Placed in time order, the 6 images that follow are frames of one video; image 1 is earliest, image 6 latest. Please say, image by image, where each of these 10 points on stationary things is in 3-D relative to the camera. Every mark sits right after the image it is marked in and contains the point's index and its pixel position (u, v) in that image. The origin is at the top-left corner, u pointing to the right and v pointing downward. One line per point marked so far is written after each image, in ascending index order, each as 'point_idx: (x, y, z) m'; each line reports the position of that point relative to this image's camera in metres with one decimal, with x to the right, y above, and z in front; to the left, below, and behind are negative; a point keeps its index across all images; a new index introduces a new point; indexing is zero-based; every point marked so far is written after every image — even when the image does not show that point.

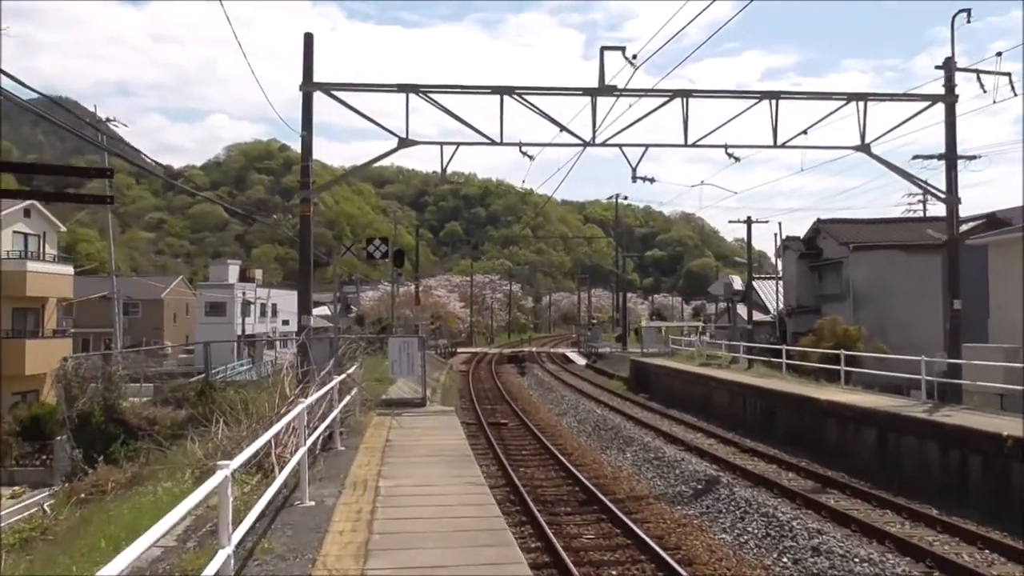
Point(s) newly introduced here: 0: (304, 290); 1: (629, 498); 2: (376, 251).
0: (-2.9, 0.0, +13.1) m
1: (+1.4, -2.6, +11.5) m
2: (-2.3, +0.8, +15.6) m
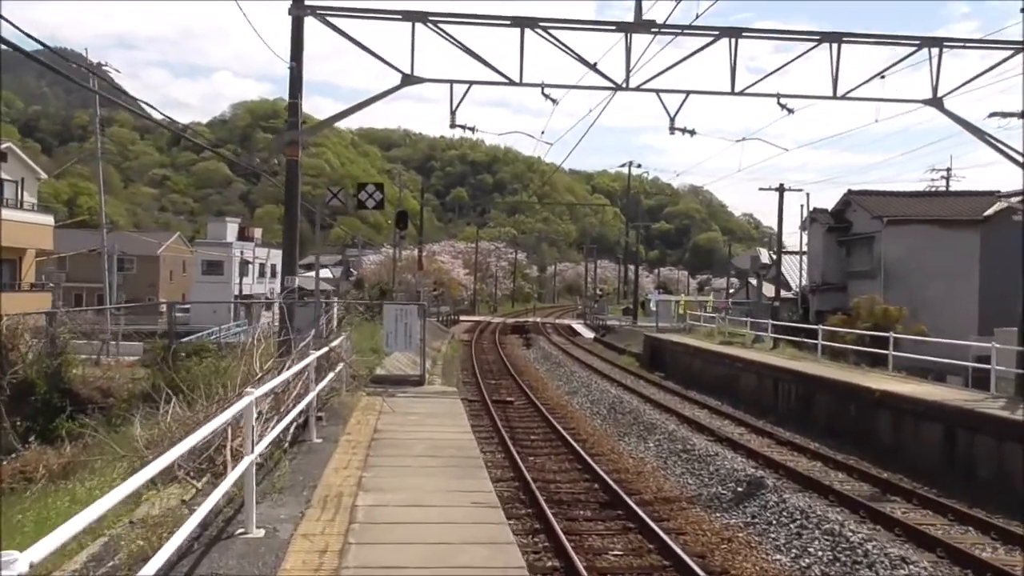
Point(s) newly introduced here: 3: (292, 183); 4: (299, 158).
0: (-2.7, +0.5, +11.4) m
1: (+1.5, -2.2, +9.8) m
2: (-2.1, +1.4, +13.8) m
3: (-2.6, +1.2, +11.3) m
4: (-2.6, +1.6, +11.6) m
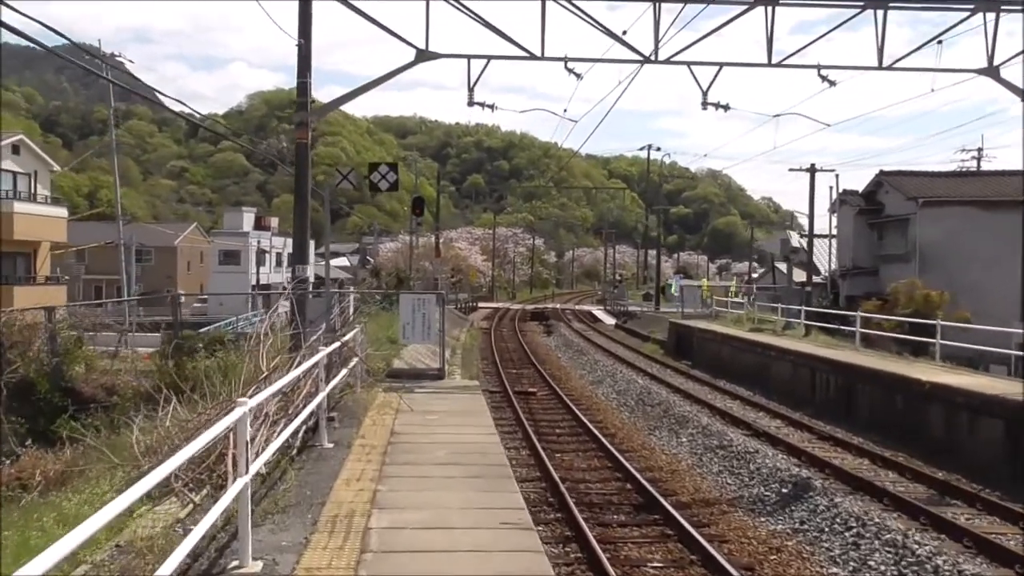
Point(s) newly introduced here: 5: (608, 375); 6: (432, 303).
0: (-2.4, +0.6, +10.7) m
1: (+1.8, -2.1, +9.2) m
2: (-1.8, +1.5, +13.2) m
3: (-2.4, +1.4, +10.7) m
4: (-2.4, +1.7, +11.0) m
5: (+1.9, -1.8, +18.9) m
6: (-1.1, -0.2, +12.5) m
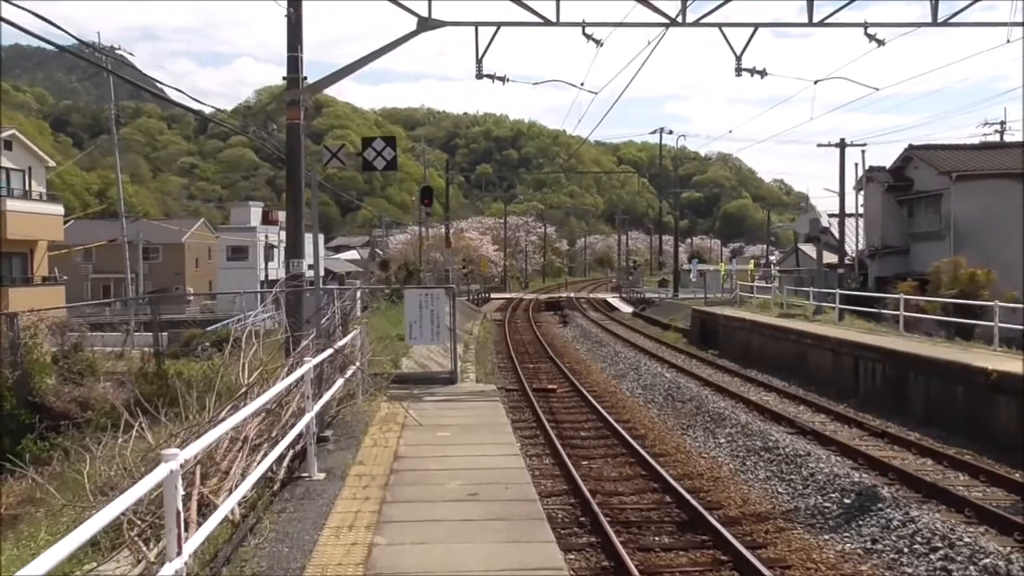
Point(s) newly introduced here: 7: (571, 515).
0: (-2.3, +0.7, +9.6) m
1: (+2.0, -2.0, +8.0) m
2: (-1.6, +1.6, +12.1) m
3: (-2.2, +1.4, +9.6) m
4: (-2.2, +1.8, +9.9) m
5: (+2.3, -1.5, +17.8) m
6: (-0.9, -0.1, +11.4) m
7: (+0.5, -1.9, +7.9) m
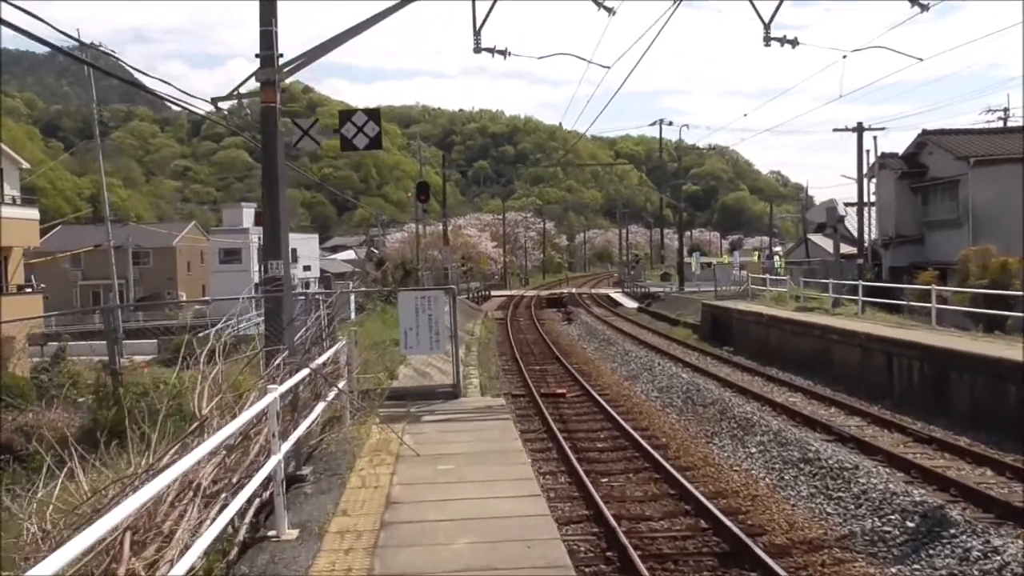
0: (-2.2, +0.6, +8.6) m
1: (+2.1, -1.9, +7.0) m
2: (-1.6, +1.6, +11.0) m
3: (-2.2, +1.3, +8.5) m
4: (-2.2, +1.7, +8.8) m
5: (+2.4, -1.4, +16.8) m
6: (-0.8, -0.1, +10.3) m
7: (+0.6, -1.9, +6.8) m
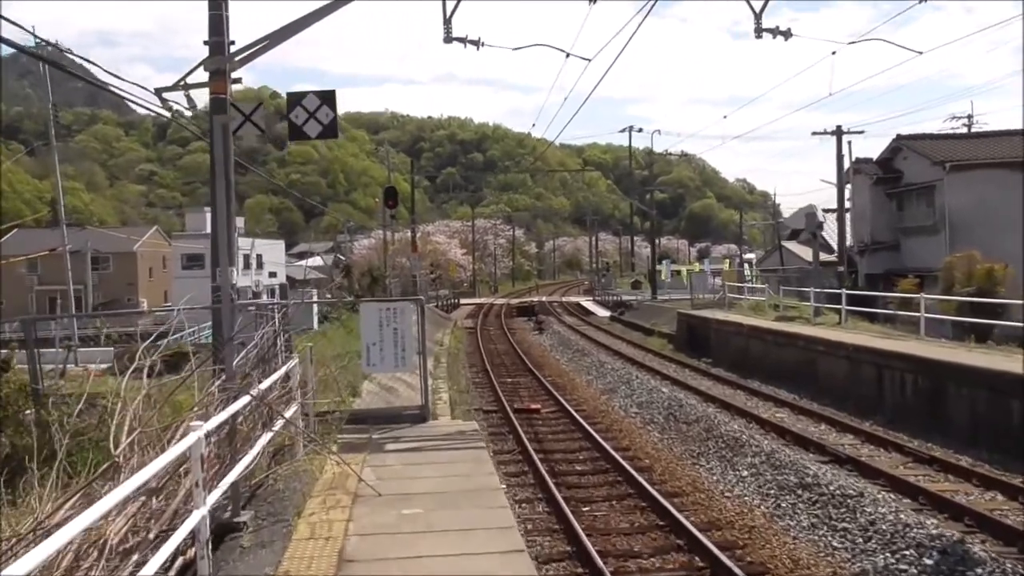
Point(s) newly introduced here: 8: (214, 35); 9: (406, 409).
0: (-2.4, +0.5, +7.7) m
1: (+1.9, -2.0, +6.3) m
2: (-1.8, +1.5, +10.2) m
3: (-2.4, +1.3, +7.6) m
4: (-2.4, +1.6, +8.0) m
5: (+1.9, -1.6, +16.0) m
6: (-1.1, -0.2, +9.5) m
7: (+0.5, -2.0, +6.1) m
8: (-2.5, +2.1, +7.8) m
9: (-0.9, -1.0, +8.3) m
